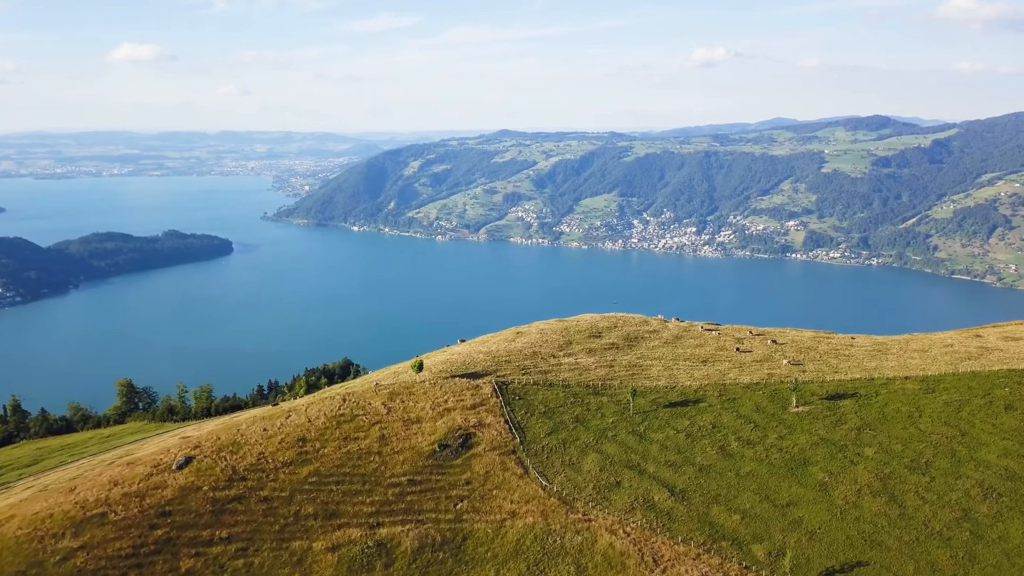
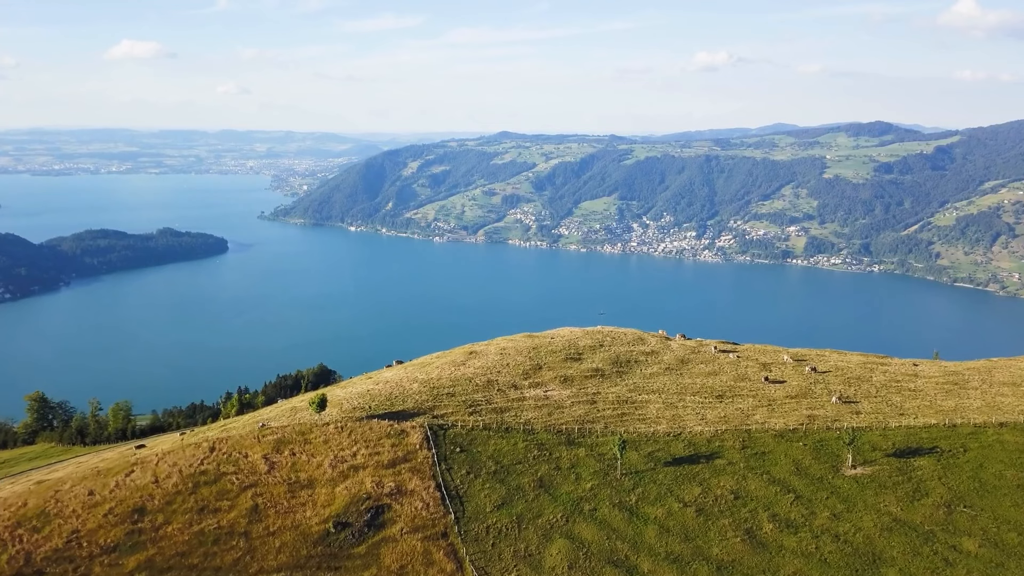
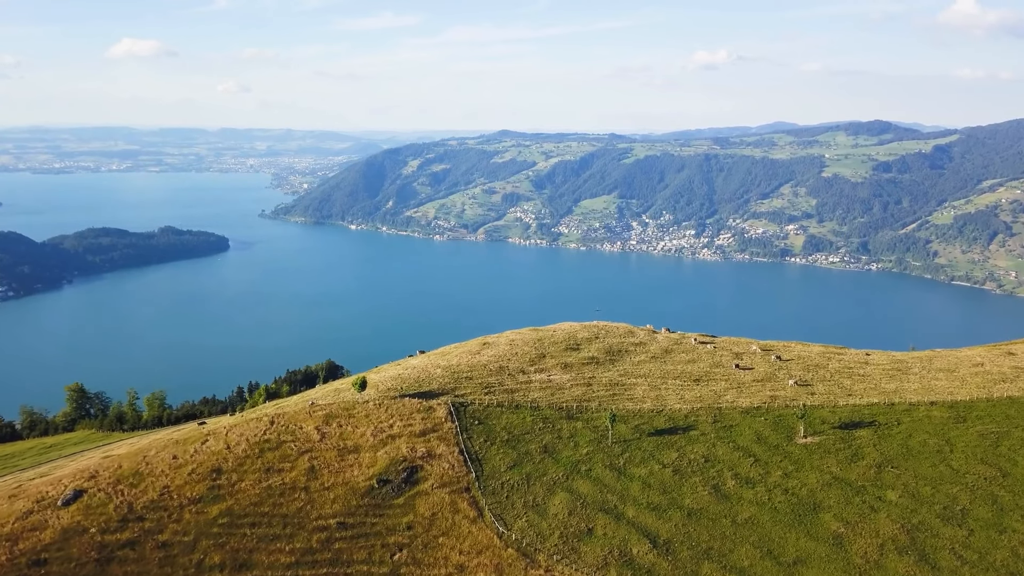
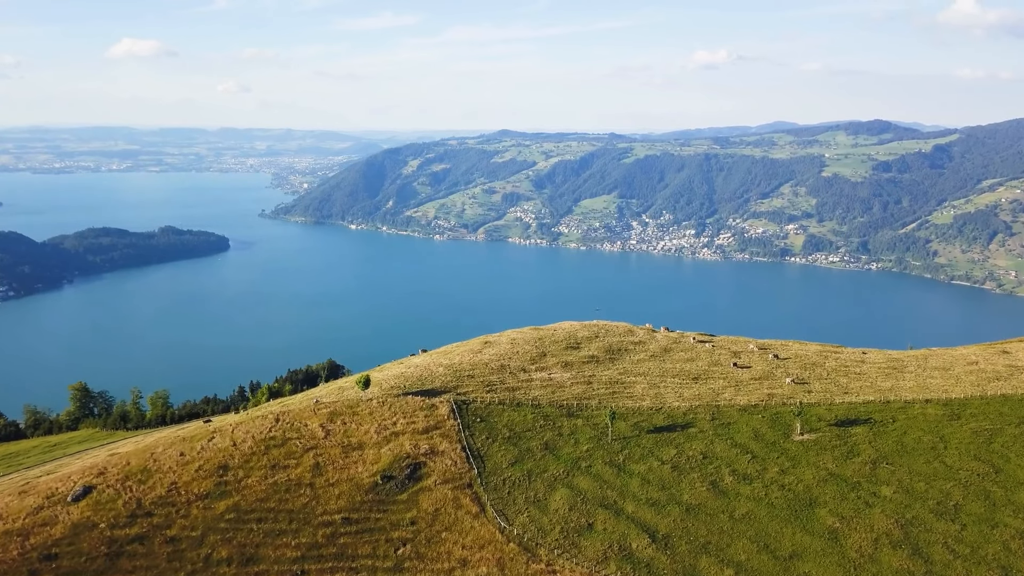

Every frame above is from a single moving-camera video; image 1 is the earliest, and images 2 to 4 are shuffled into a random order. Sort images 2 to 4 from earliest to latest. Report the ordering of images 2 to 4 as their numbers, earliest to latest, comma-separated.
4, 3, 2
